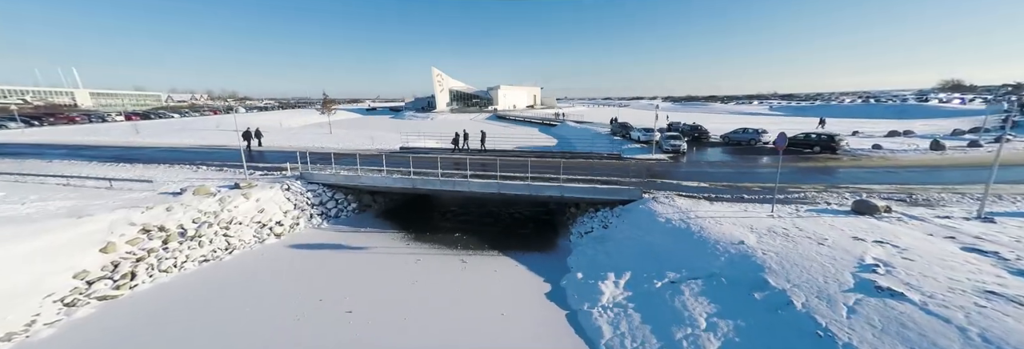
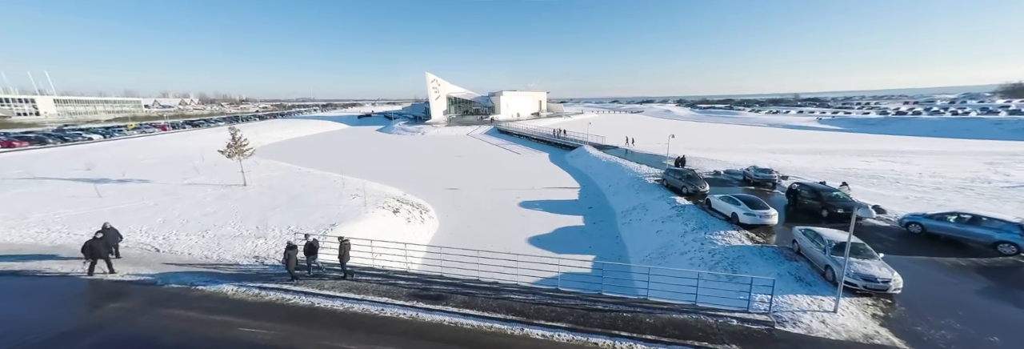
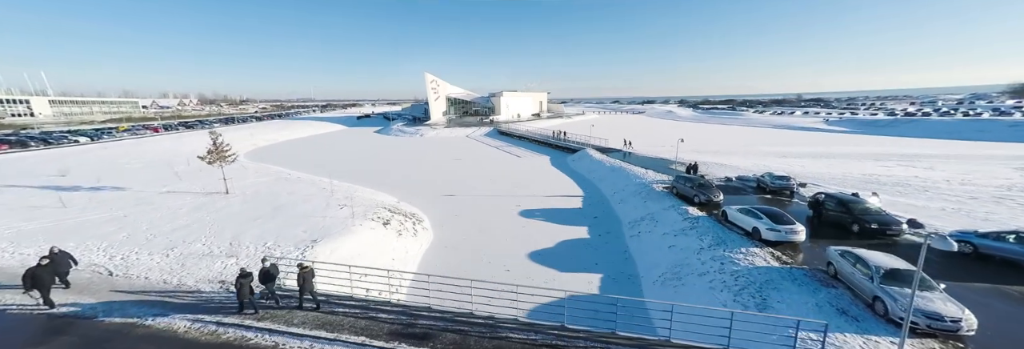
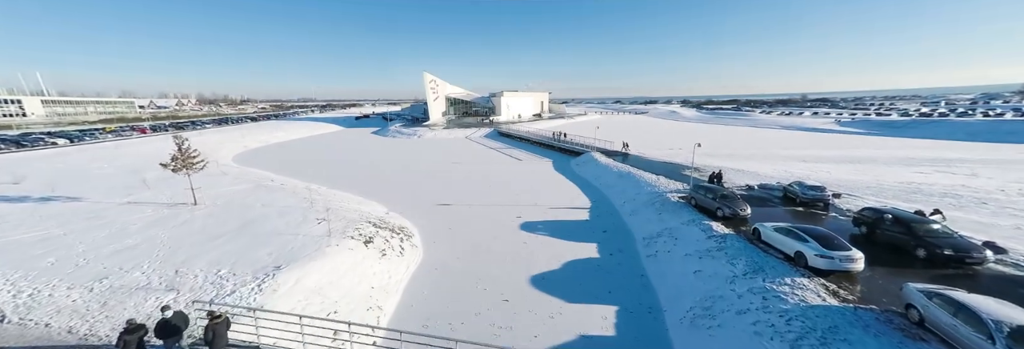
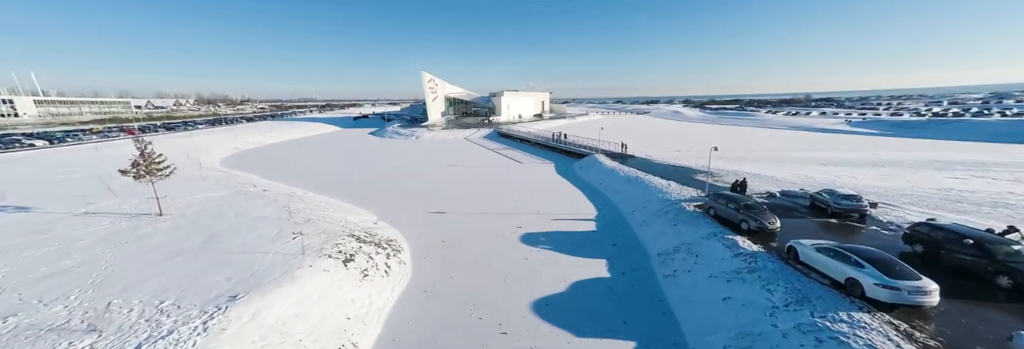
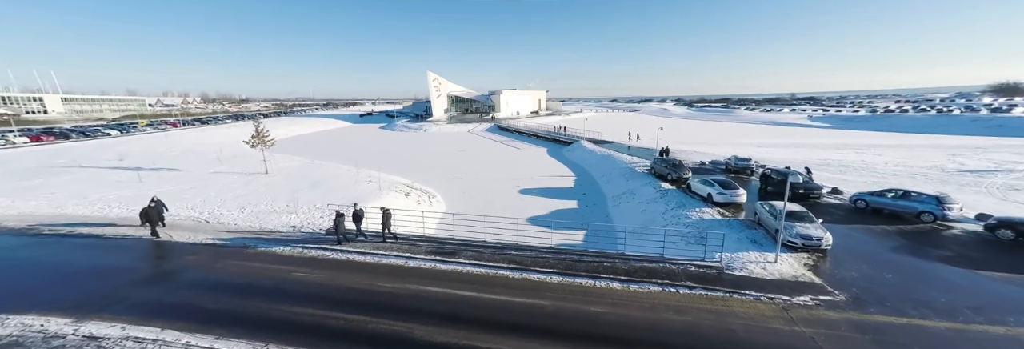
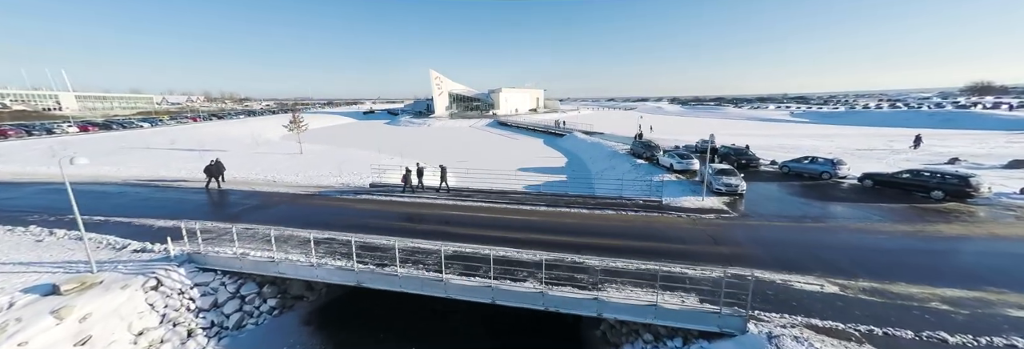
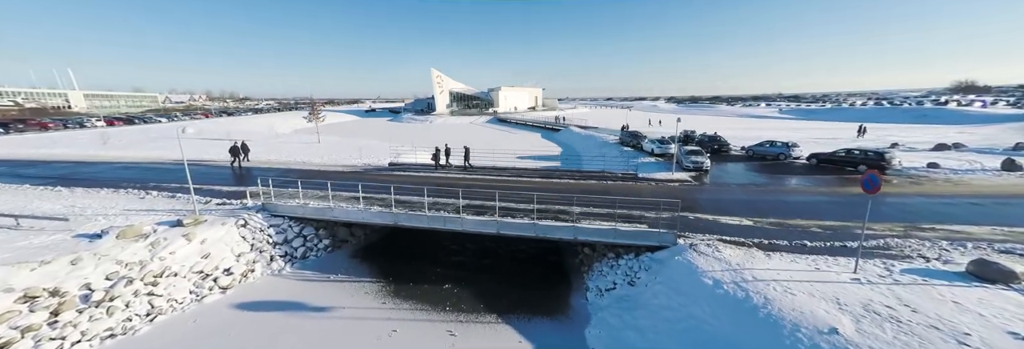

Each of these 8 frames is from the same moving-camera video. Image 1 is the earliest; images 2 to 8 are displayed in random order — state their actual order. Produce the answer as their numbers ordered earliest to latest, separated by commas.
8, 7, 6, 2, 3, 4, 5
